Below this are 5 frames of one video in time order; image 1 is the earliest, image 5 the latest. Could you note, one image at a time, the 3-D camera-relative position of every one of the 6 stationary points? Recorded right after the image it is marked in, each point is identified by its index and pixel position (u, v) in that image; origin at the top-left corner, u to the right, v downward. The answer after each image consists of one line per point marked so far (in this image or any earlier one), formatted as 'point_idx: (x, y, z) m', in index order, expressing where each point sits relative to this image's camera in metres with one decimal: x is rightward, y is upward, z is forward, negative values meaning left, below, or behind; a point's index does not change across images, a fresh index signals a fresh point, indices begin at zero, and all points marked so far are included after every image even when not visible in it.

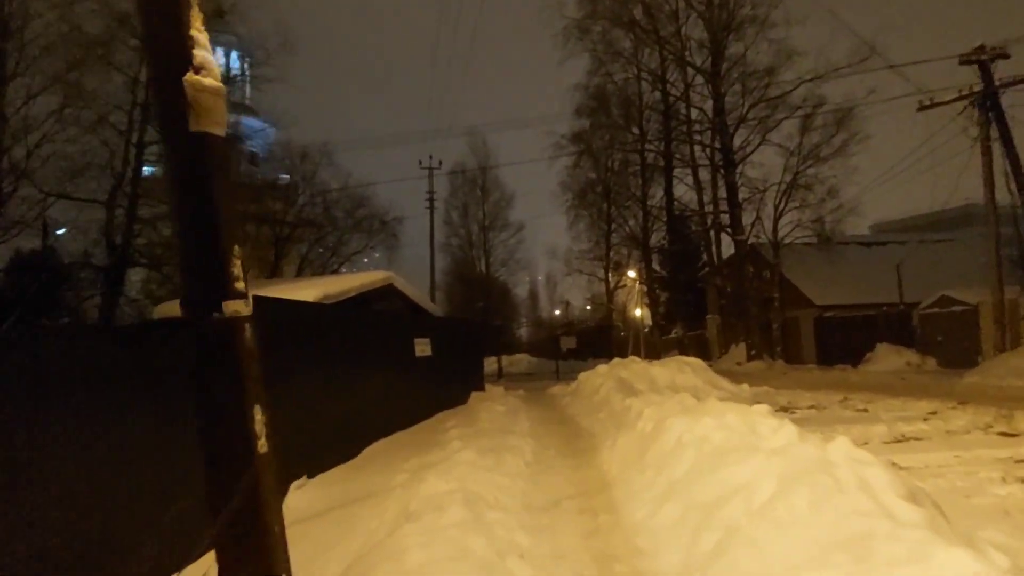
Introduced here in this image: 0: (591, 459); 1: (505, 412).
0: (+1.0, -2.1, +12.0) m
1: (-0.1, -2.2, +17.3) m
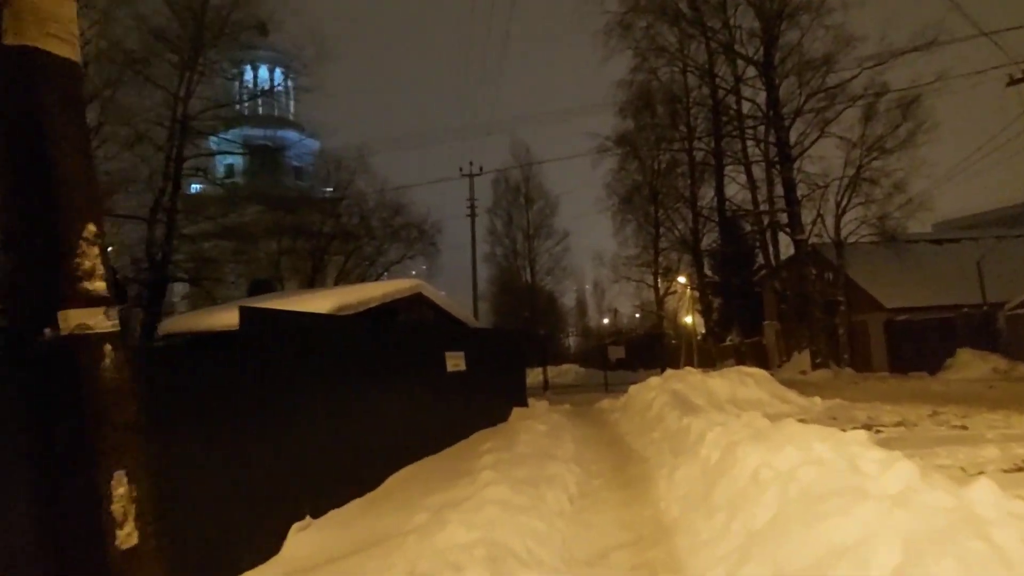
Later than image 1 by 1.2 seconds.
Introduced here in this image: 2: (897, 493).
0: (+1.4, -2.1, +10.2) m
1: (+0.6, -2.3, +15.5) m
2: (+2.3, -1.2, +5.9) m
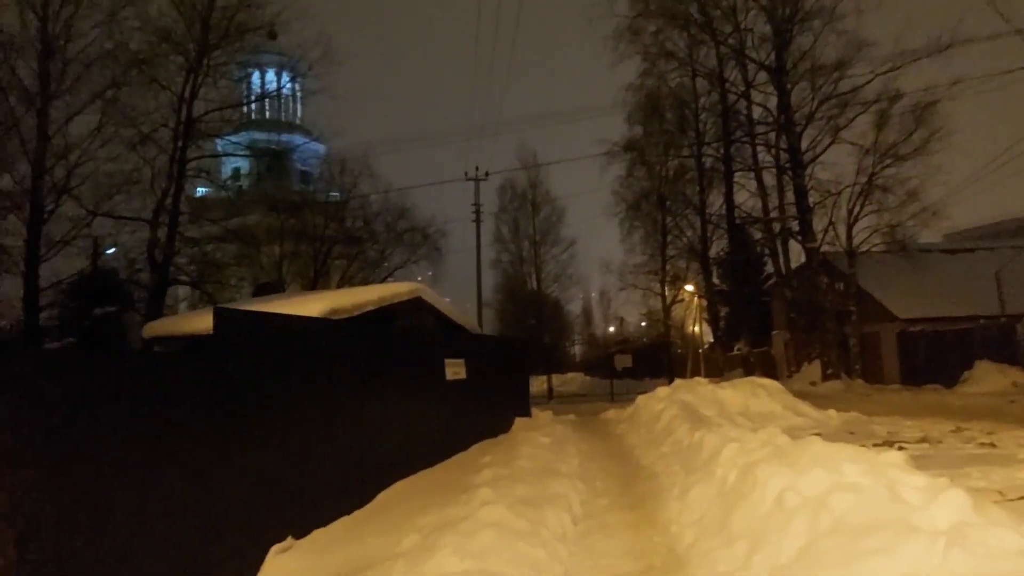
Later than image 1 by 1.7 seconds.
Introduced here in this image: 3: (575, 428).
0: (+1.4, -2.2, +9.5) m
1: (+0.6, -2.4, +14.8) m
2: (+2.3, -1.3, +5.1) m
3: (+1.3, -2.9, +19.9) m
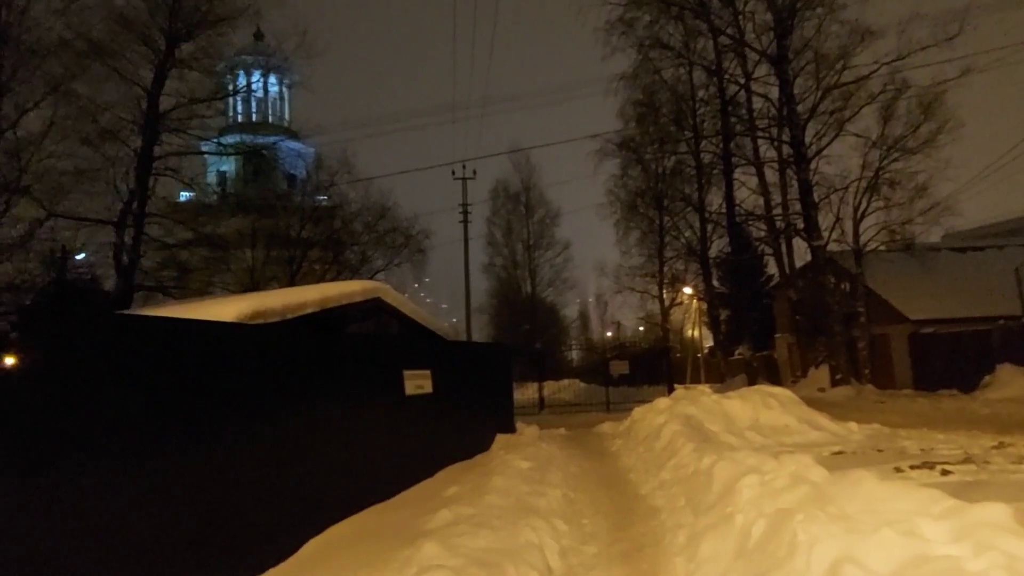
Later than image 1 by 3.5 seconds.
0: (+1.1, -2.1, +7.3) m
1: (+0.3, -2.4, +12.7) m
2: (+2.0, -1.2, +3.0) m
3: (+1.0, -2.9, +17.7) m
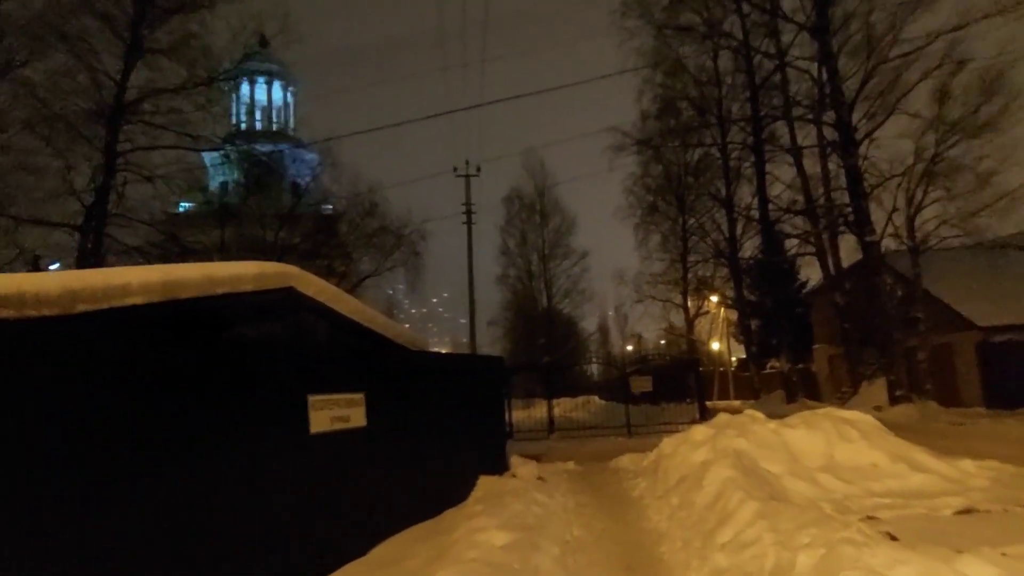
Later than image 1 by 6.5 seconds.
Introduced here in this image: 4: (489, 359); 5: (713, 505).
0: (+0.7, -1.9, +3.0) m
1: (0.0, -2.2, +8.3) m
2: (+1.5, -0.8, -1.4) m
3: (+0.8, -2.8, +13.3) m
4: (-0.3, -1.1, +14.8) m
5: (+1.9, -2.1, +9.2) m
